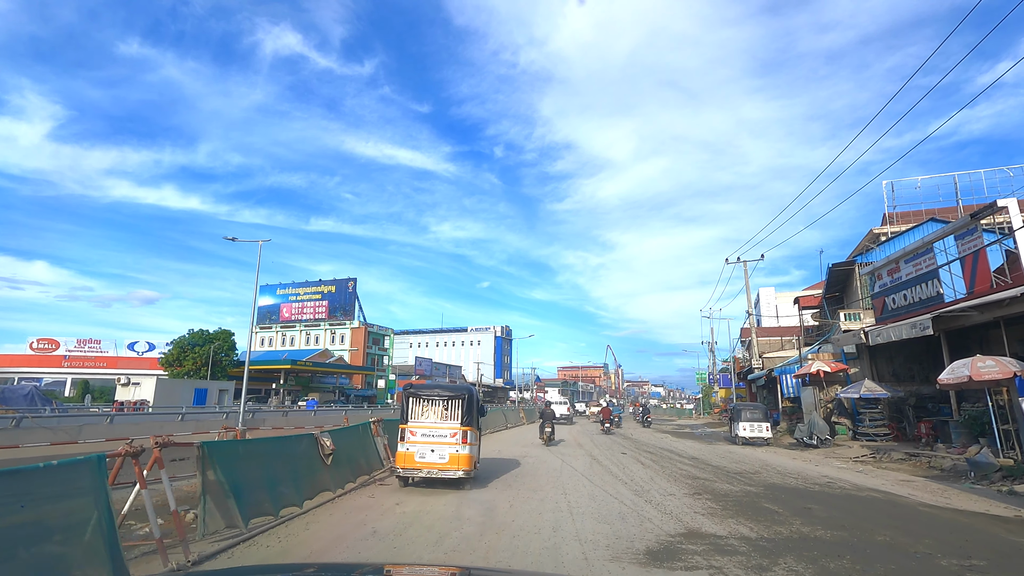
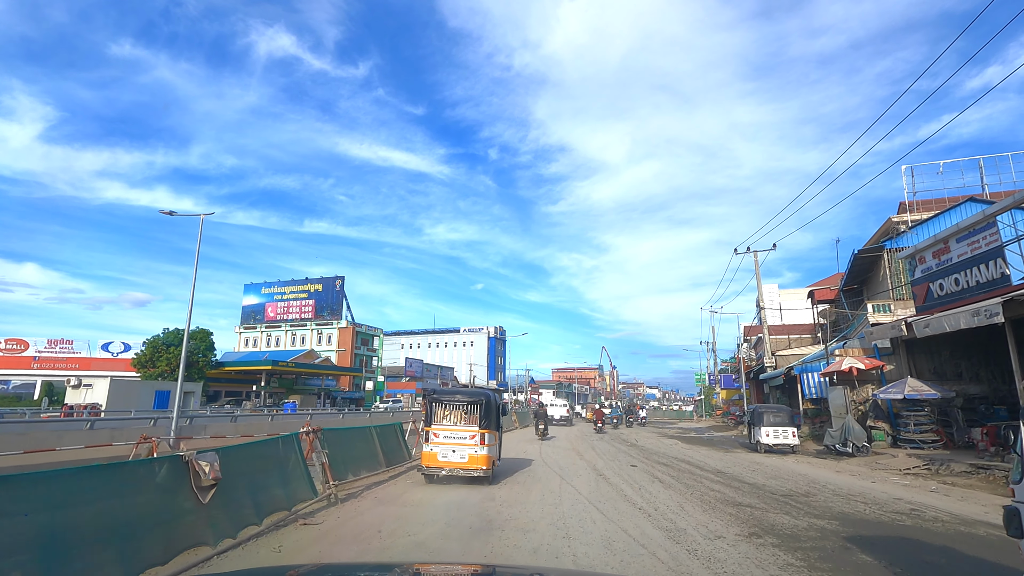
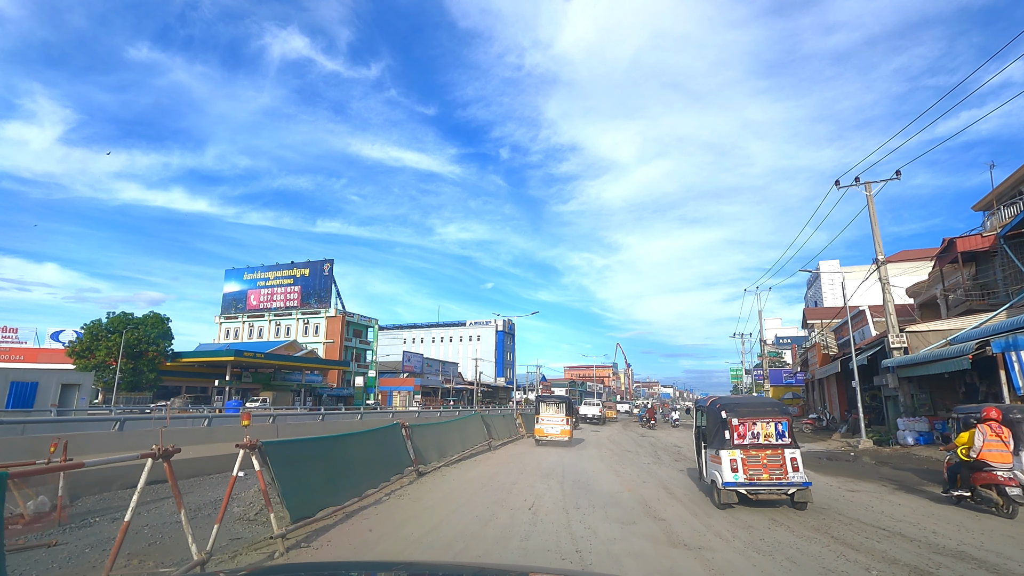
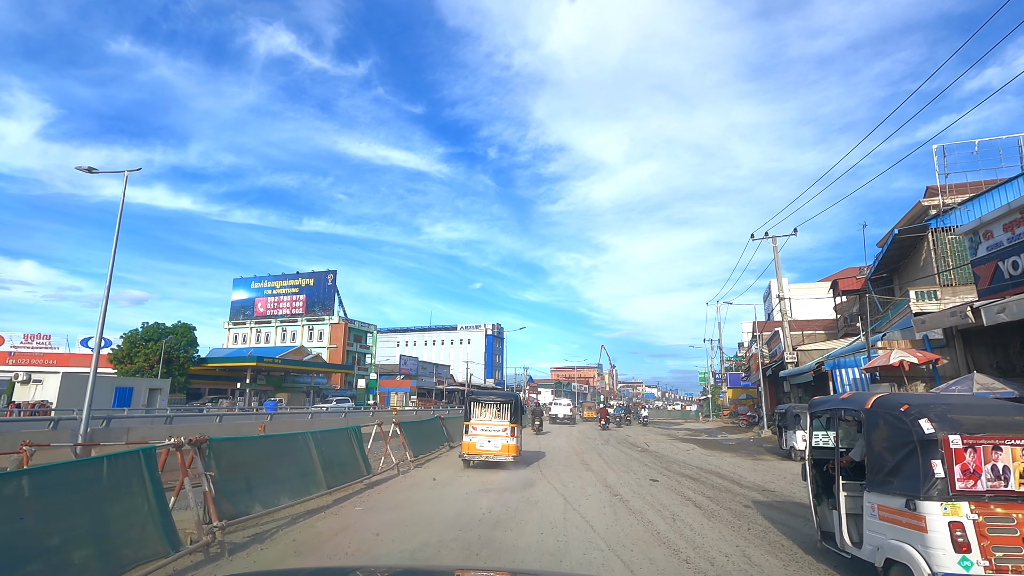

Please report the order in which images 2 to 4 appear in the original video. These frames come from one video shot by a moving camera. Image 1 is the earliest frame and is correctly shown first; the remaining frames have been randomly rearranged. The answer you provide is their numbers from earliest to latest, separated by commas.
2, 4, 3
